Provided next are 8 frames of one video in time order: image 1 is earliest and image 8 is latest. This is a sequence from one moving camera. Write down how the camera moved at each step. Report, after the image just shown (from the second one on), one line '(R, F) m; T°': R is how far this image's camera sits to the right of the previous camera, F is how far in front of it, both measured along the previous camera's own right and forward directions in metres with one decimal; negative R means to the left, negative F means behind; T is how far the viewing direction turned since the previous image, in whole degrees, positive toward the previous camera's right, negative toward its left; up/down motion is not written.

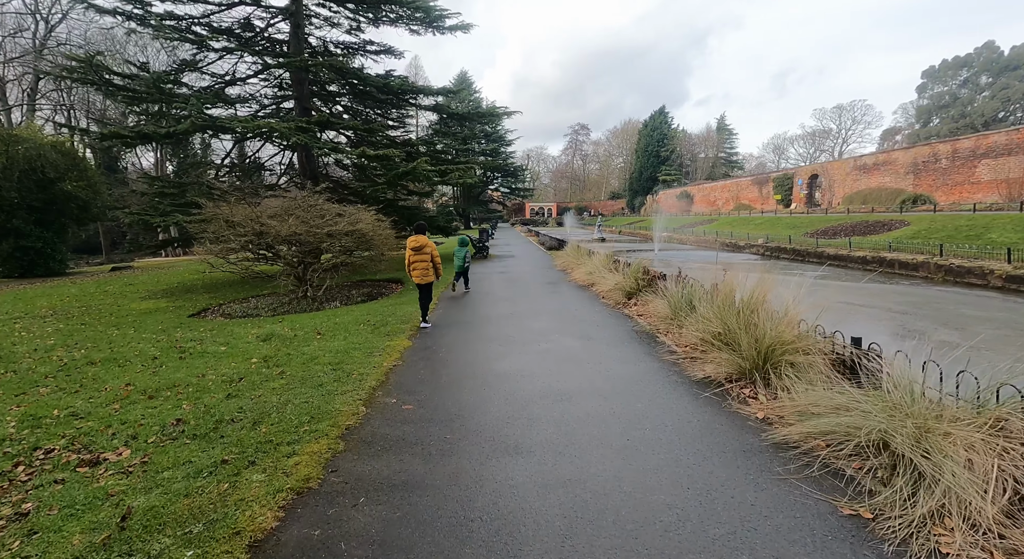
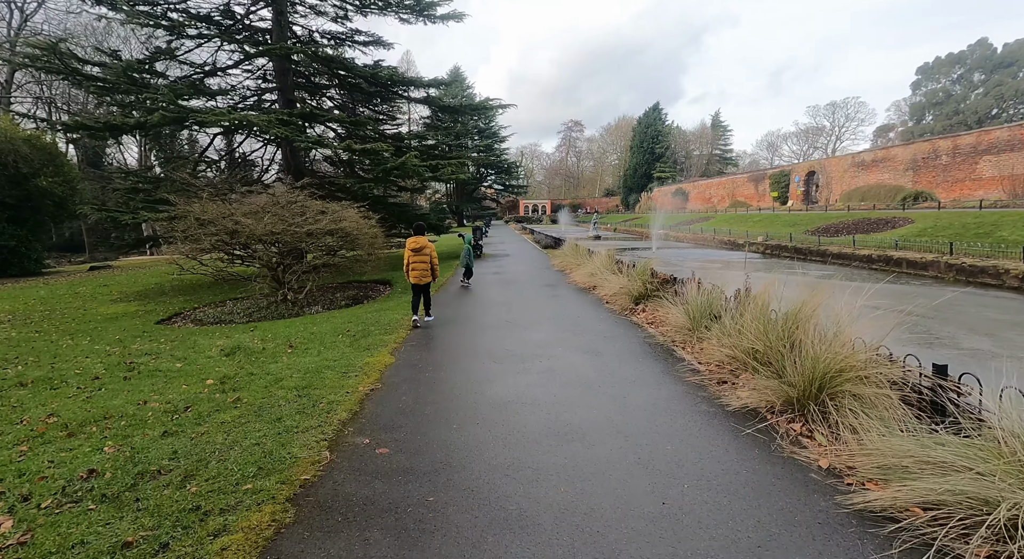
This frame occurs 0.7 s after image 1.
(0.0, +0.7) m; +1°
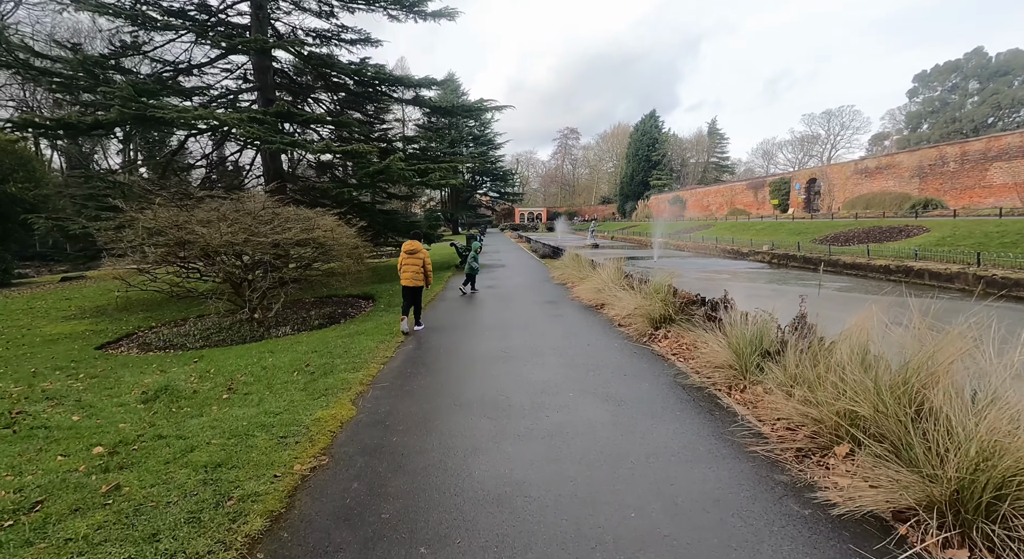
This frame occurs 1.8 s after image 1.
(0.0, +1.2) m; +1°
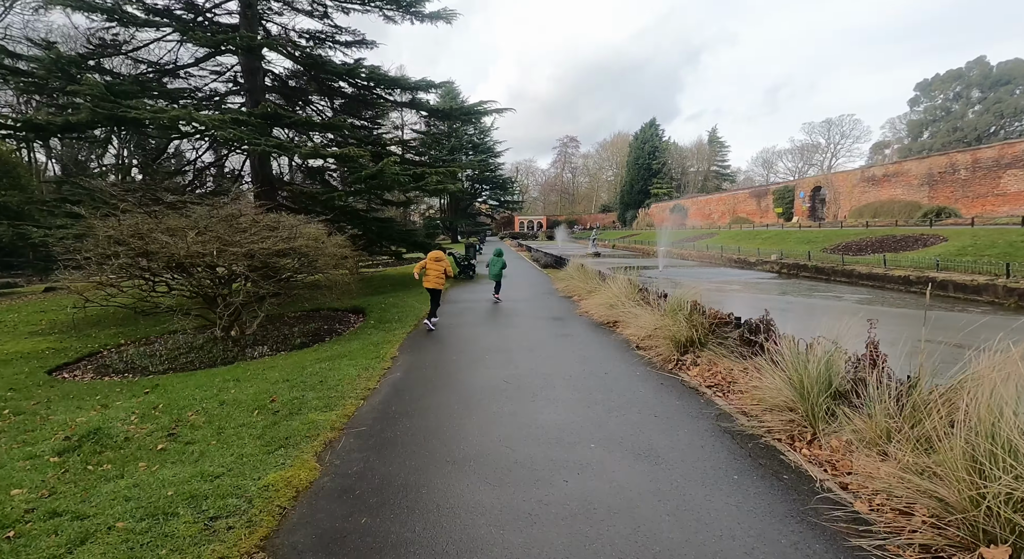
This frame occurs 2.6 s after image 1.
(-0.1, +0.9) m; 0°
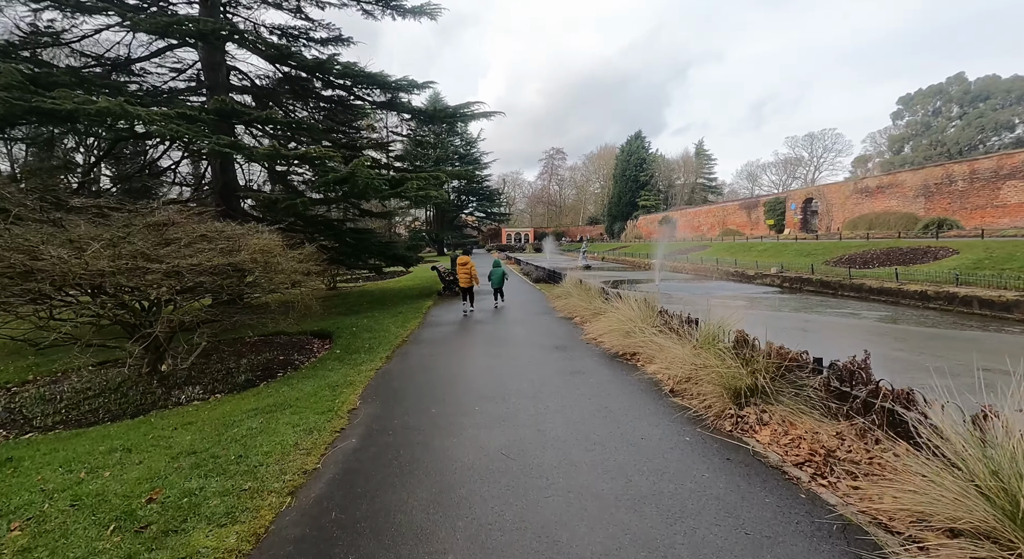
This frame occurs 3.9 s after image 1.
(-0.1, +1.5) m; +2°
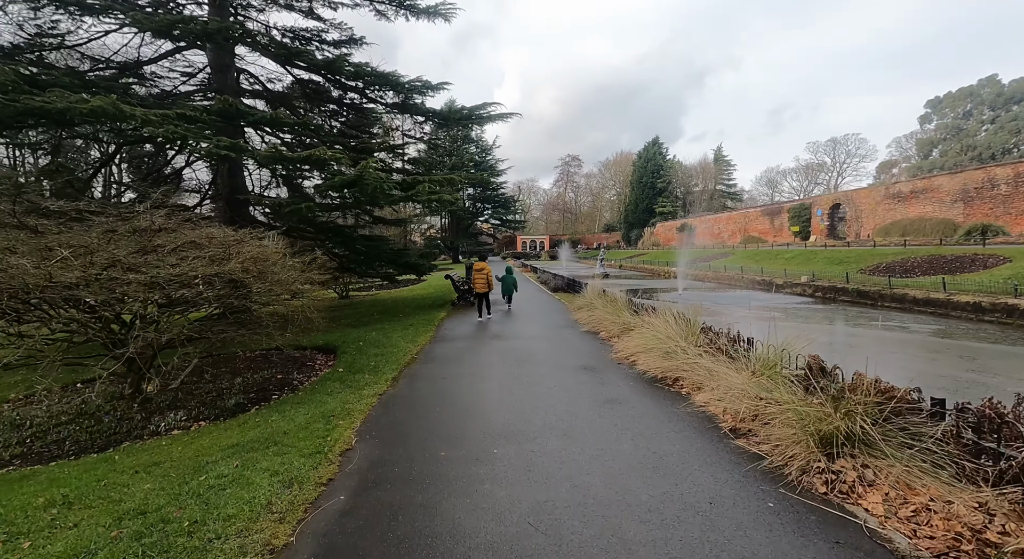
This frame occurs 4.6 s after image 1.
(-0.1, +0.8) m; -2°
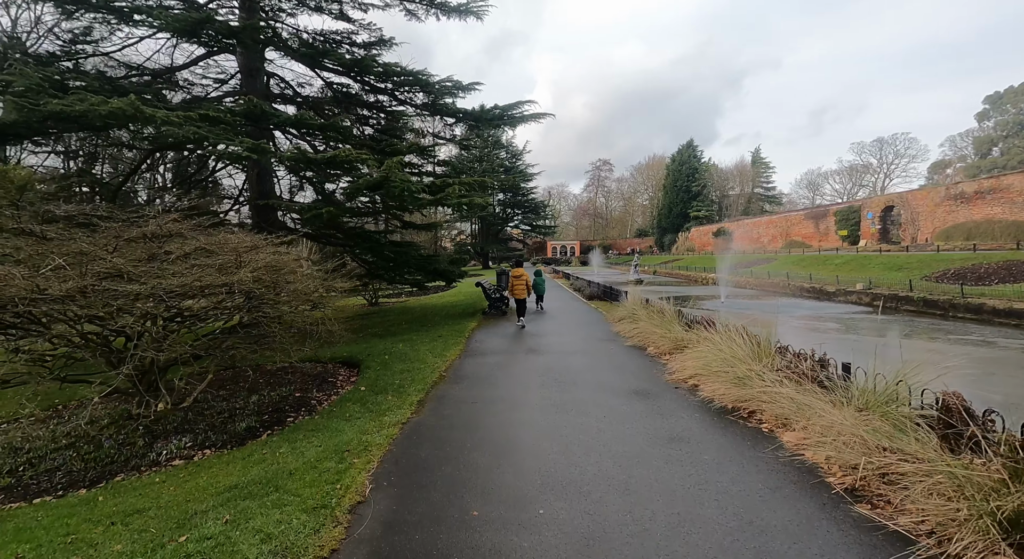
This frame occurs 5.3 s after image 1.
(-0.1, +0.8) m; -3°
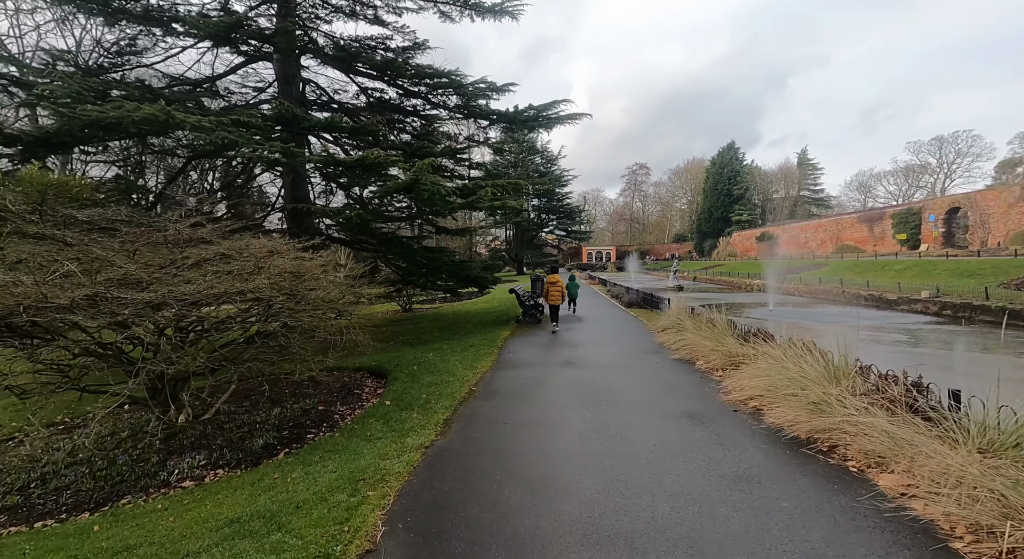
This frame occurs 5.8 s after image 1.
(0.0, +0.5) m; -4°
